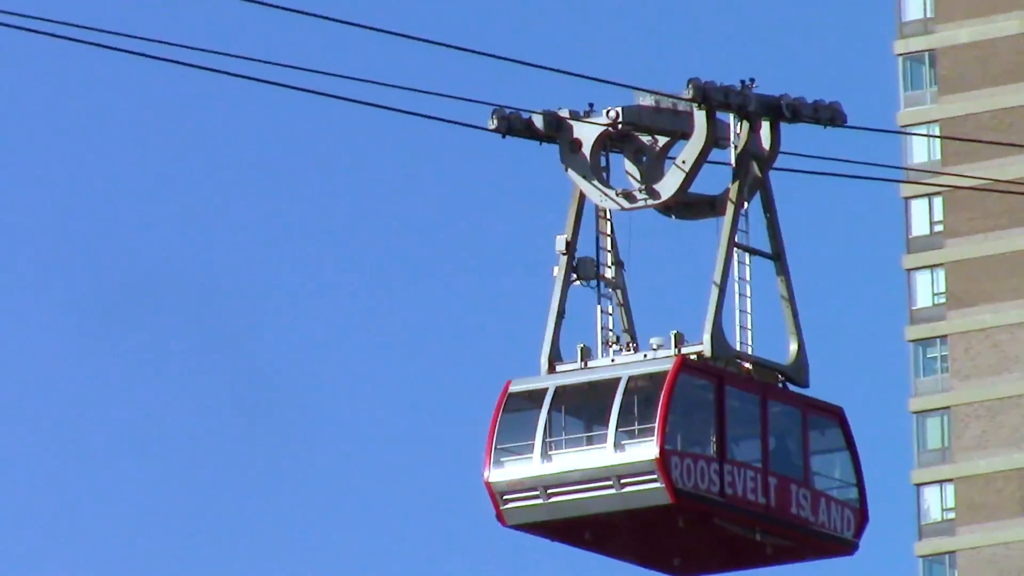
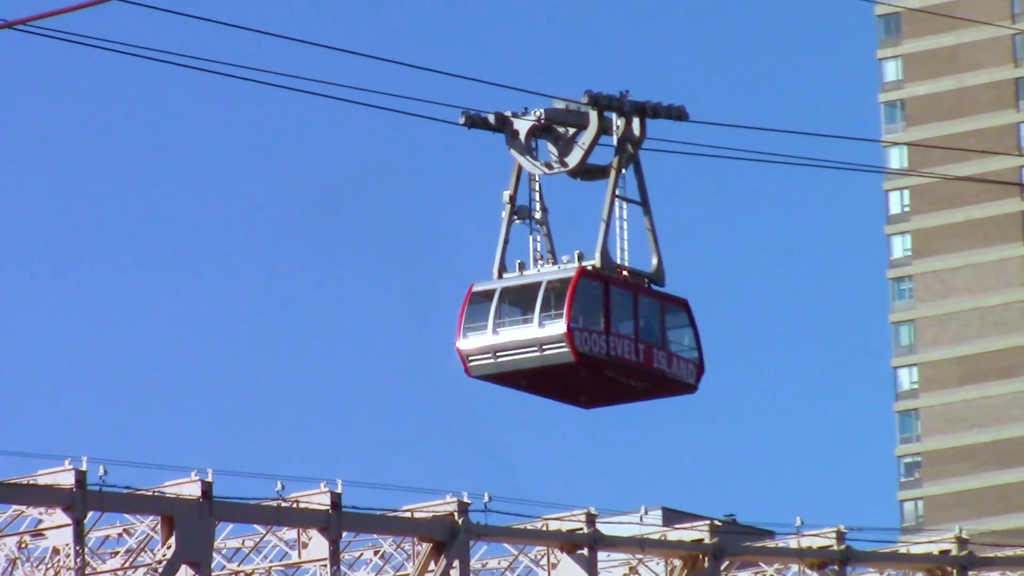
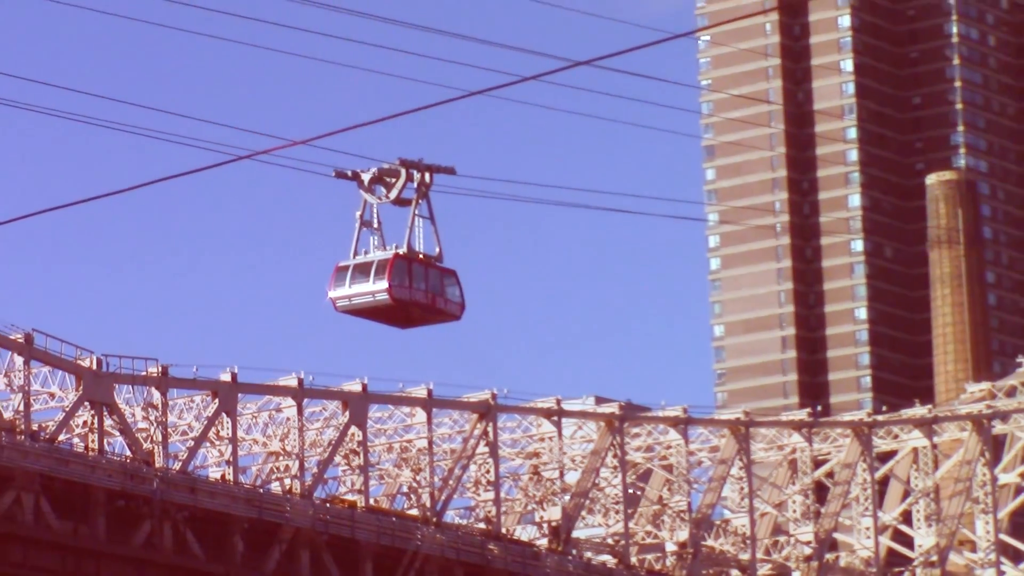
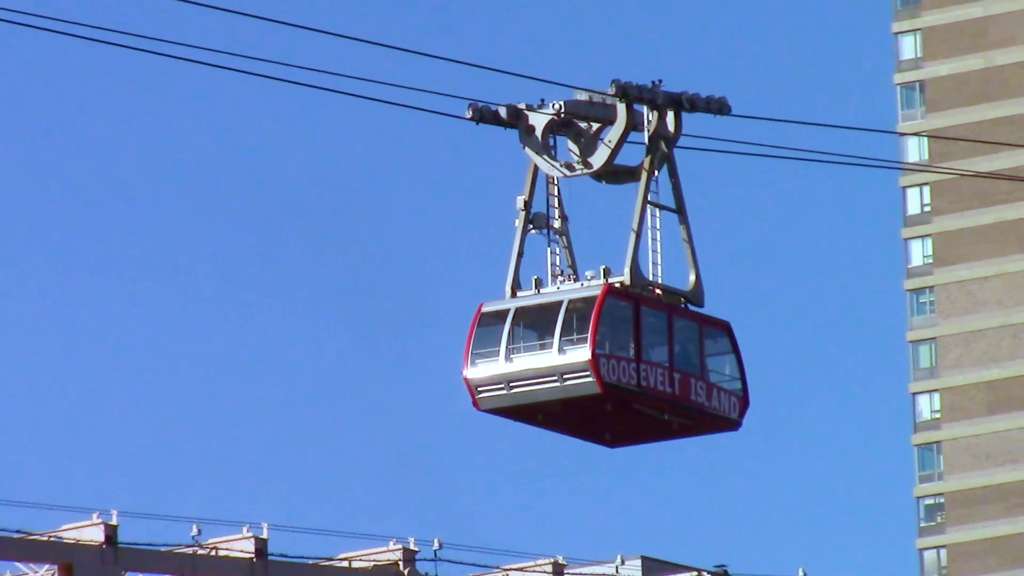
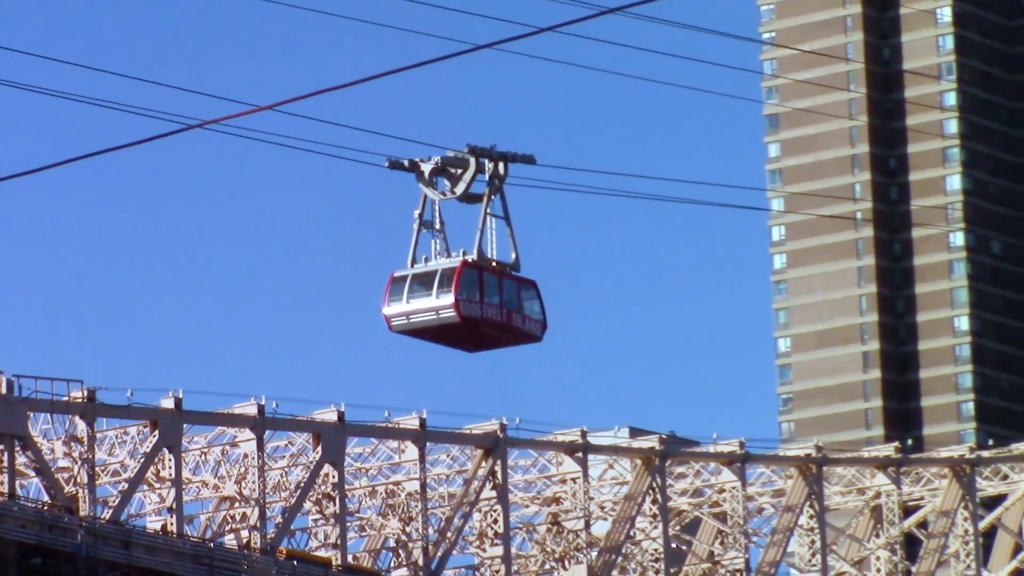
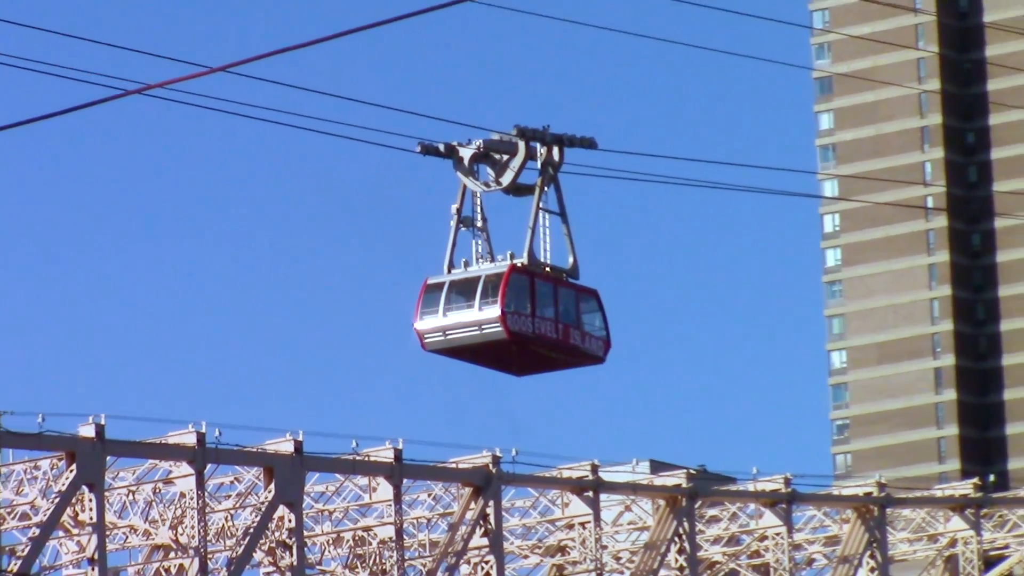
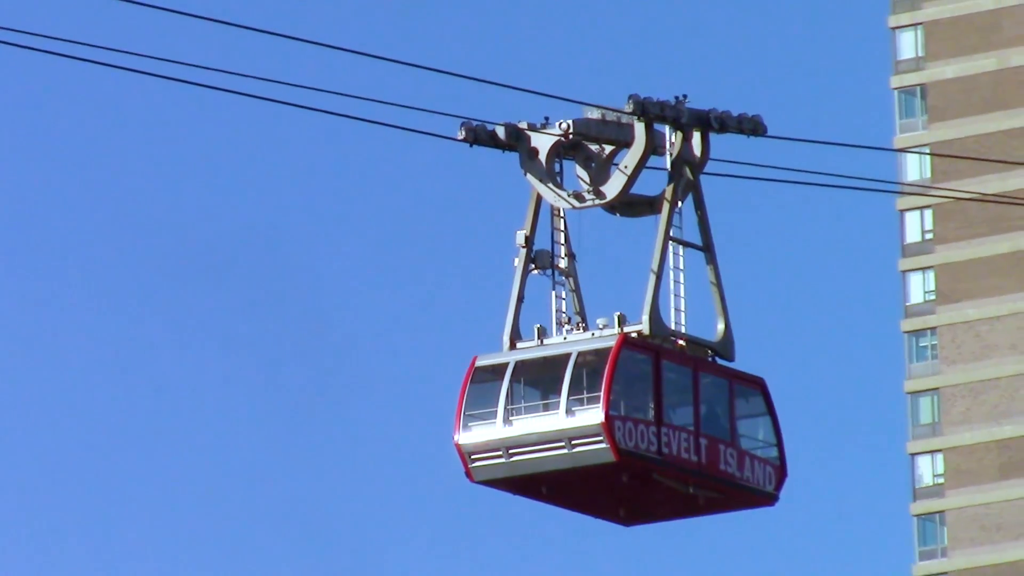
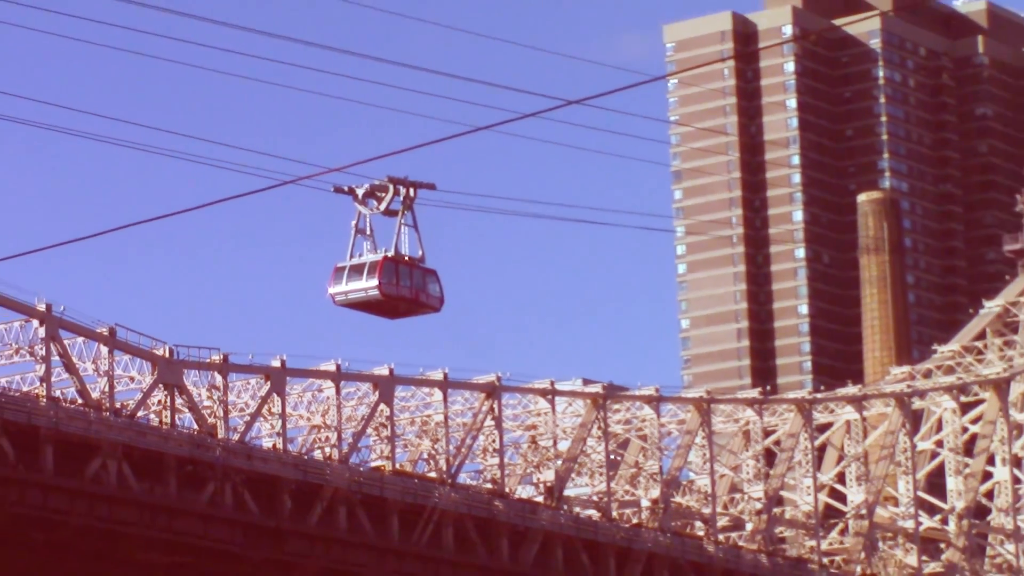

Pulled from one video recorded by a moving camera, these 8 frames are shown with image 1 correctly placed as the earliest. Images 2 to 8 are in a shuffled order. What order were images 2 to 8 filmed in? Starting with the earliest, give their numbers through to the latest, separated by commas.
7, 4, 2, 6, 5, 3, 8
